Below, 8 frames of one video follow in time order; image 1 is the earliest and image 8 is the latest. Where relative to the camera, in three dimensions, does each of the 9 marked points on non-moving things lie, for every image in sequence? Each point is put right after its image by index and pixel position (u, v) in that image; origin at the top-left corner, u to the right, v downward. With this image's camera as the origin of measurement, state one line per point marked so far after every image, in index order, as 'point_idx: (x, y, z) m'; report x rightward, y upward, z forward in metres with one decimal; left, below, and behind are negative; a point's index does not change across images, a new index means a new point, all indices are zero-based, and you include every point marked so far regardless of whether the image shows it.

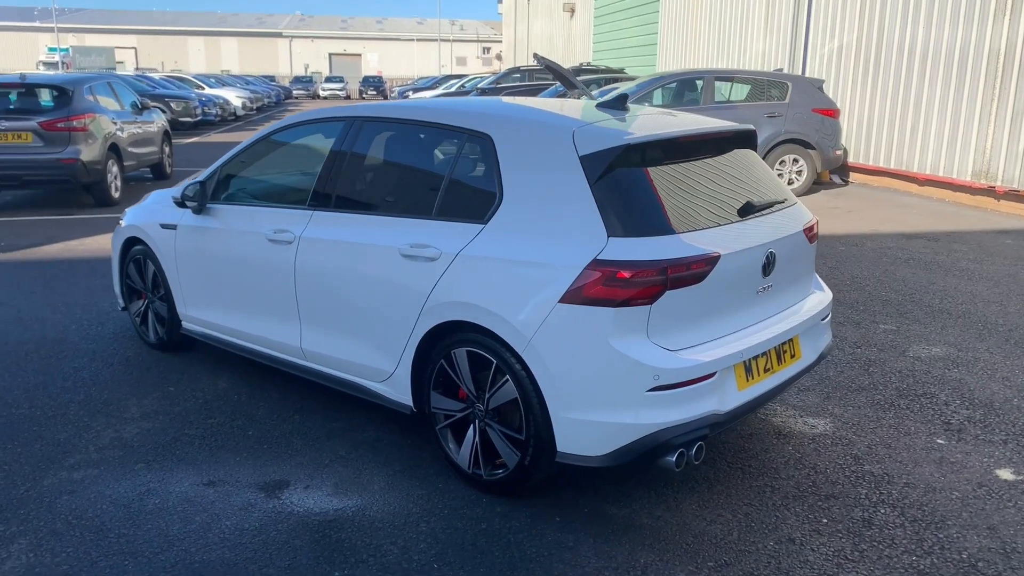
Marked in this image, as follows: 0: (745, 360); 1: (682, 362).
0: (+1.0, -0.3, +3.5) m
1: (+0.7, -0.3, +3.2) m
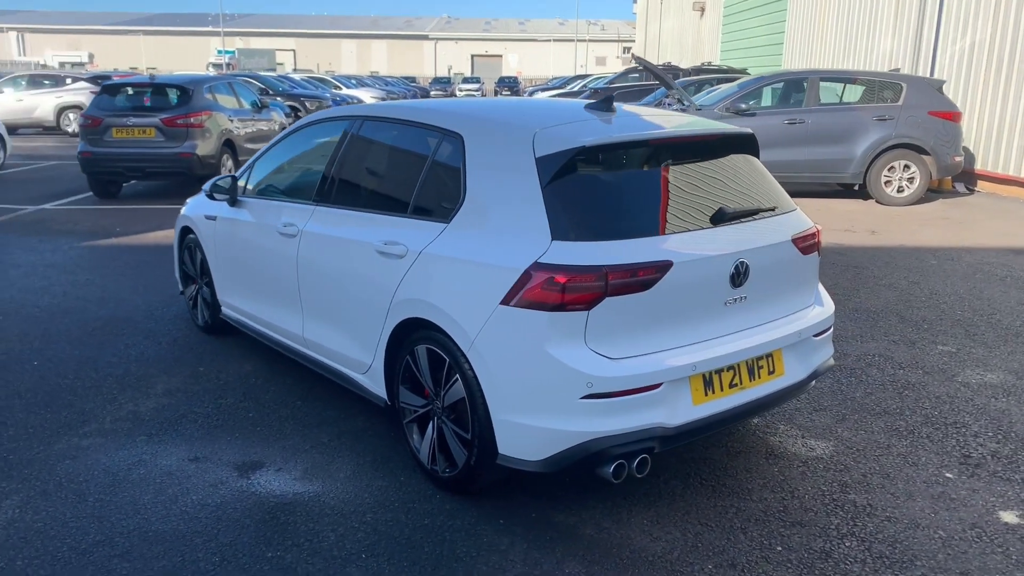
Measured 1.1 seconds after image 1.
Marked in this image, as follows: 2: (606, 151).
0: (+0.8, -0.3, +3.3) m
1: (+0.4, -0.3, +3.1) m
2: (+0.4, +0.6, +3.5) m
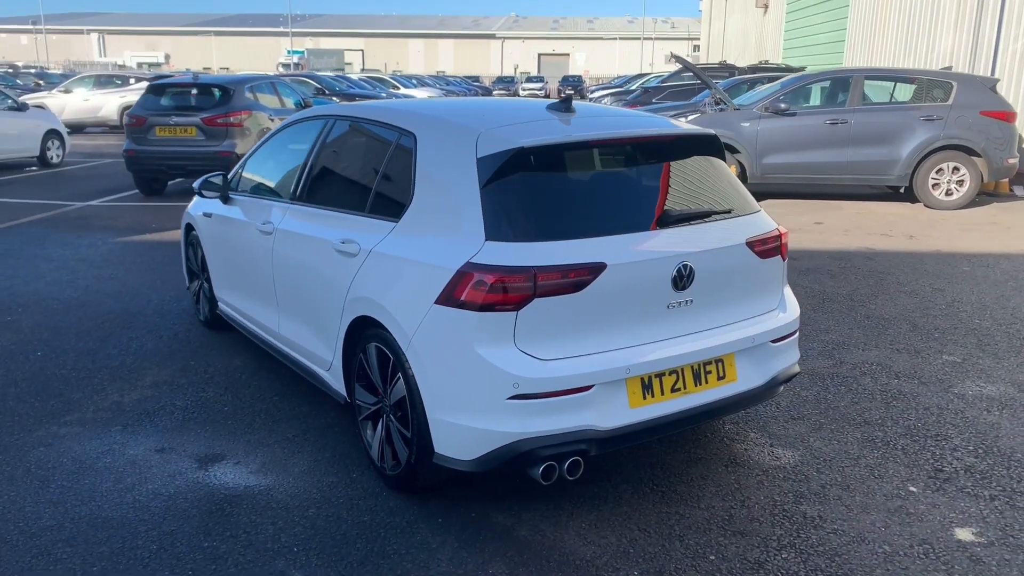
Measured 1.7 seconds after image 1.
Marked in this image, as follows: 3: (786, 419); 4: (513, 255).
0: (+0.5, -0.4, +3.3) m
1: (+0.1, -0.3, +3.1) m
2: (+0.2, +0.6, +3.4) m
3: (+1.5, -0.7, +4.5) m
4: (0.0, +0.1, +3.1) m
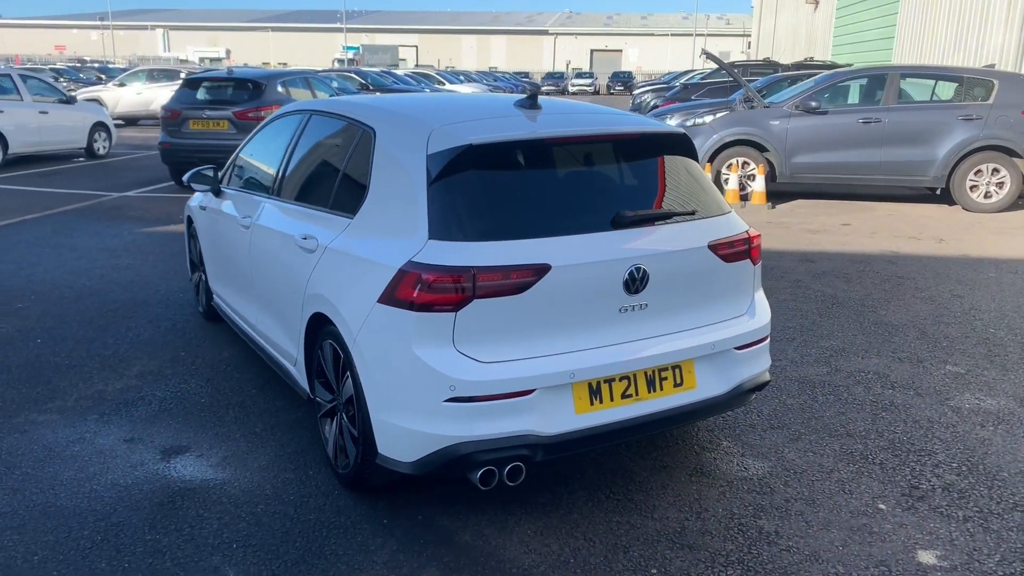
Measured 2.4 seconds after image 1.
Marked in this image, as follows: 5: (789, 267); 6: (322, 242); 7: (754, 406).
0: (+0.3, -0.4, +3.2) m
1: (-0.1, -0.3, +3.0) m
2: (0.0, +0.6, +3.4) m
3: (+1.3, -0.7, +4.3) m
4: (-0.2, +0.1, +3.1) m
5: (+2.9, +0.2, +8.4) m
6: (-0.9, +0.2, +3.7) m
7: (+1.4, -0.7, +4.6) m
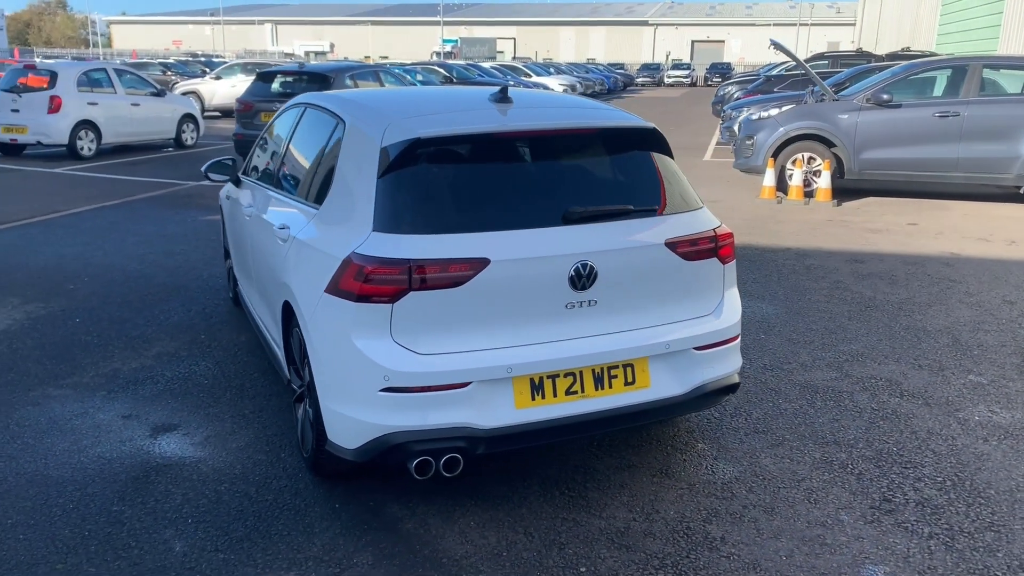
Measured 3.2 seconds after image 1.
0: (+0.1, -0.3, +3.2) m
1: (-0.3, -0.3, +3.1) m
2: (-0.2, +0.6, +3.4) m
3: (+1.2, -0.7, +4.2) m
4: (-0.5, +0.2, +3.1) m
5: (+3.2, +0.2, +8.1) m
6: (-1.0, +0.3, +3.8) m
7: (+1.3, -0.7, +4.5) m
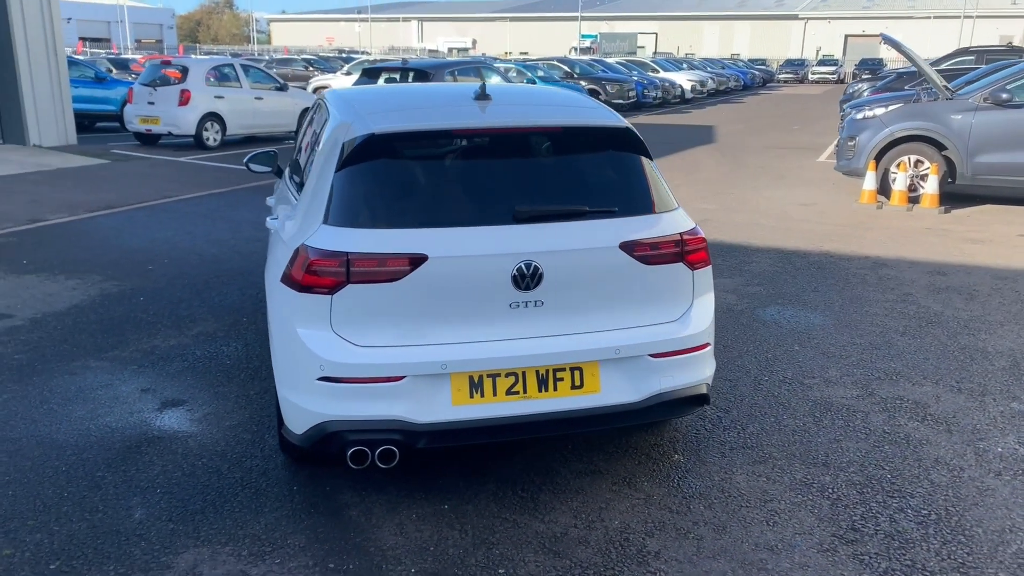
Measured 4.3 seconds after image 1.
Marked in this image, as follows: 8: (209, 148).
0: (-0.2, -0.3, +3.2) m
1: (-0.6, -0.3, +3.2) m
2: (-0.4, +0.6, +3.4) m
3: (+1.1, -0.8, +4.0) m
4: (-0.7, +0.2, +3.2) m
5: (+3.7, +0.1, +7.5) m
6: (-1.1, +0.3, +4.0) m
7: (+1.2, -0.7, +4.3) m
8: (-7.0, +3.2, +18.8) m
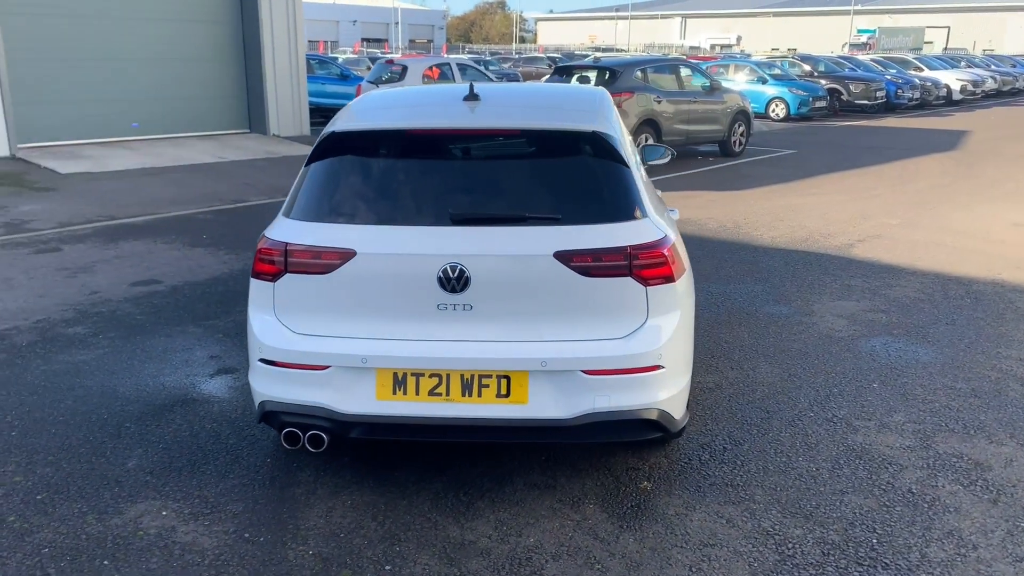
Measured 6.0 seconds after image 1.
0: (-0.5, -0.3, +3.3) m
1: (-0.9, -0.2, +3.3) m
2: (-0.6, +0.6, +3.5) m
3: (+0.9, -0.9, +3.7) m
4: (-0.9, +0.2, +3.4) m
5: (+4.5, -0.2, +6.3) m
6: (-1.1, +0.4, +4.2) m
7: (+1.1, -0.8, +3.9) m
8: (-2.3, +3.6, +20.1) m
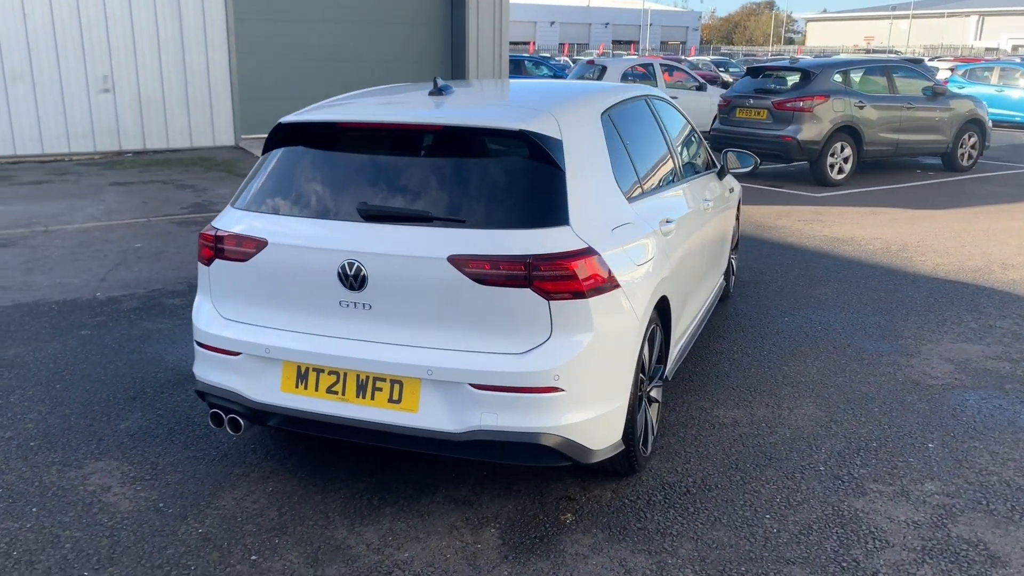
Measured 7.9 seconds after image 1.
0: (-0.9, -0.3, +3.3) m
1: (-1.2, -0.2, +3.4) m
2: (-0.8, +0.7, +3.5) m
3: (+0.6, -1.0, +3.3) m
4: (-1.2, +0.3, +3.5) m
5: (+4.7, -0.6, +4.8) m
6: (-1.1, +0.4, +4.4) m
7: (+0.8, -0.9, +3.5) m
8: (+2.3, +3.5, +19.9) m
